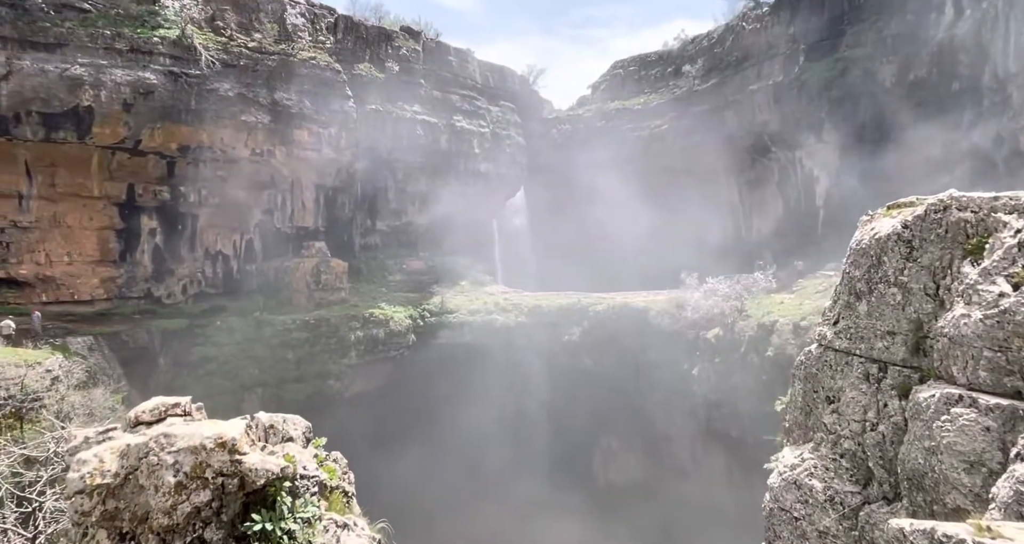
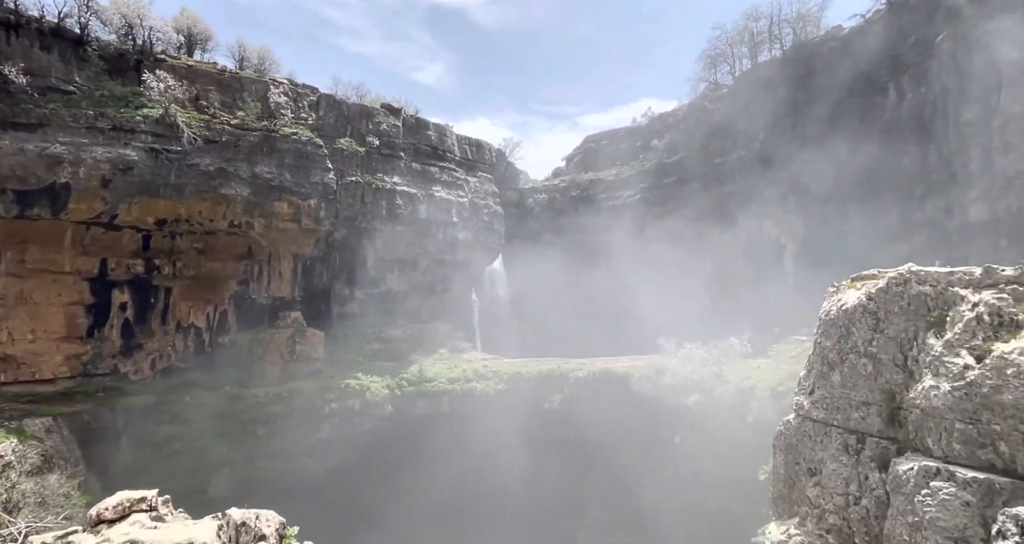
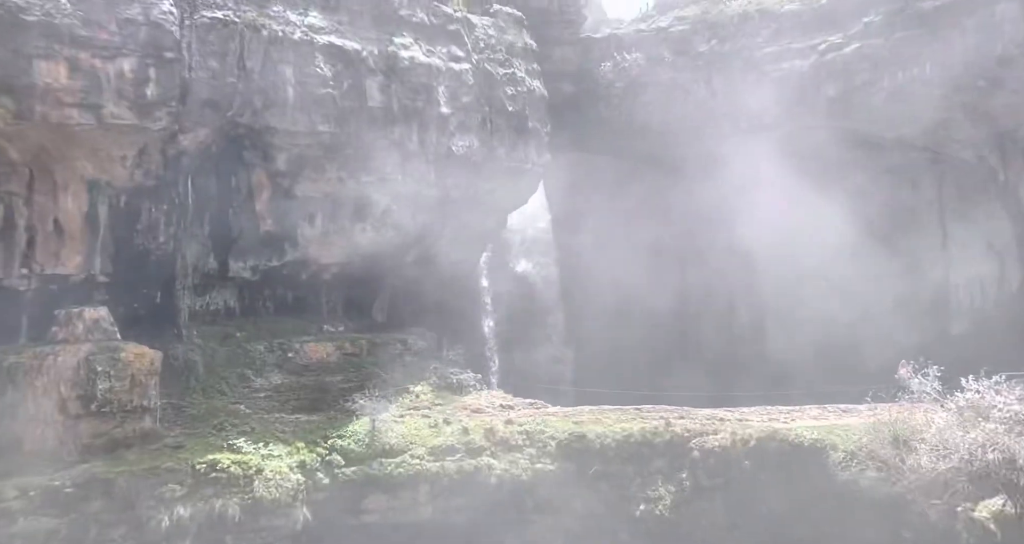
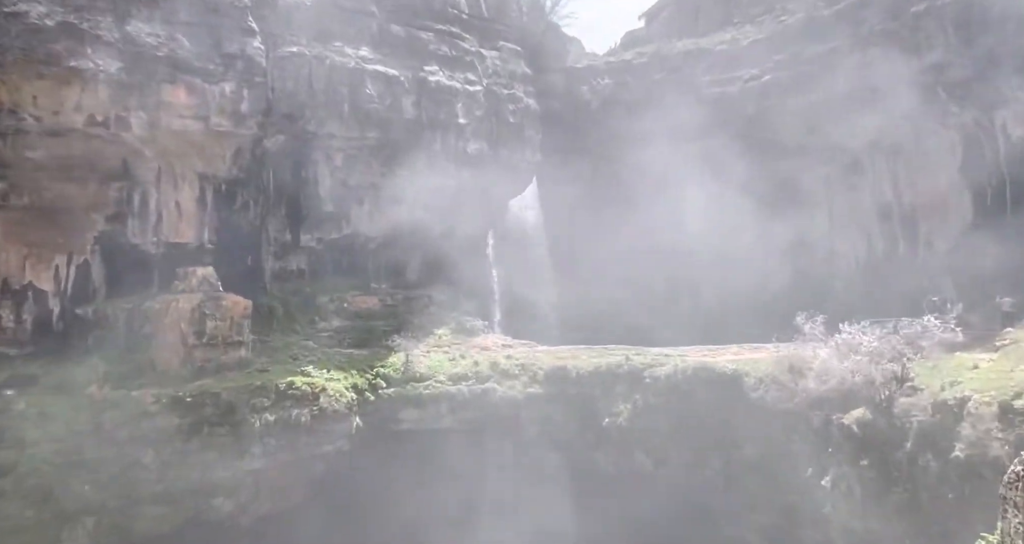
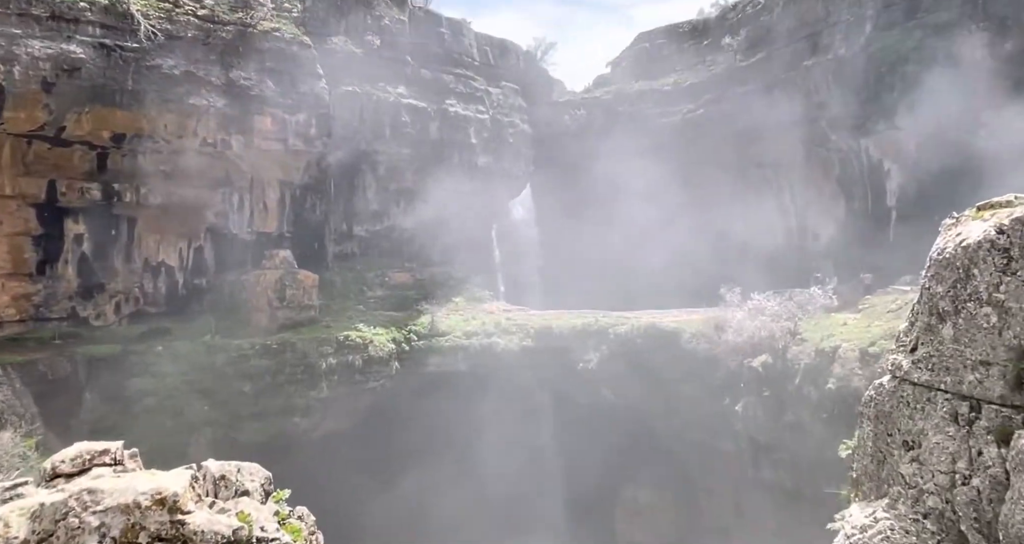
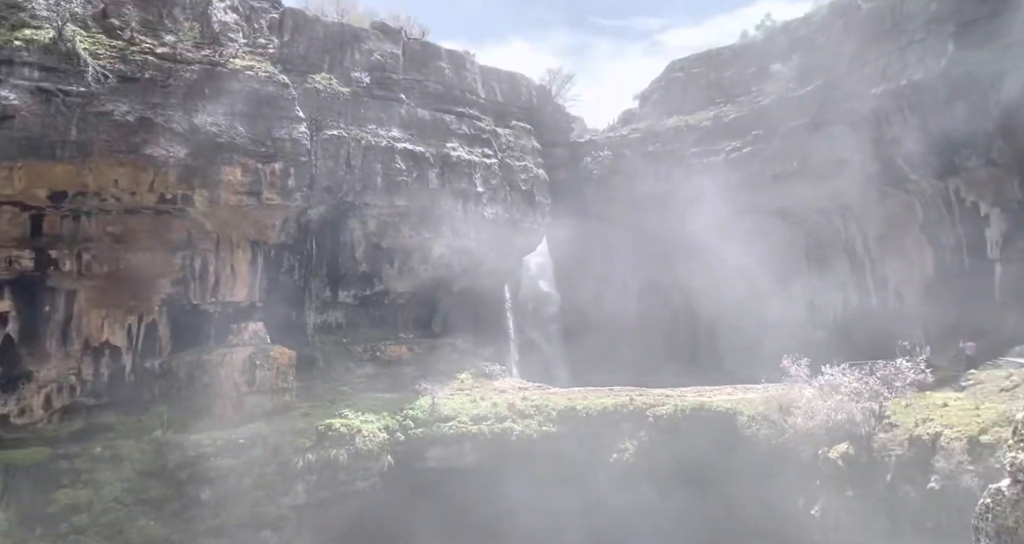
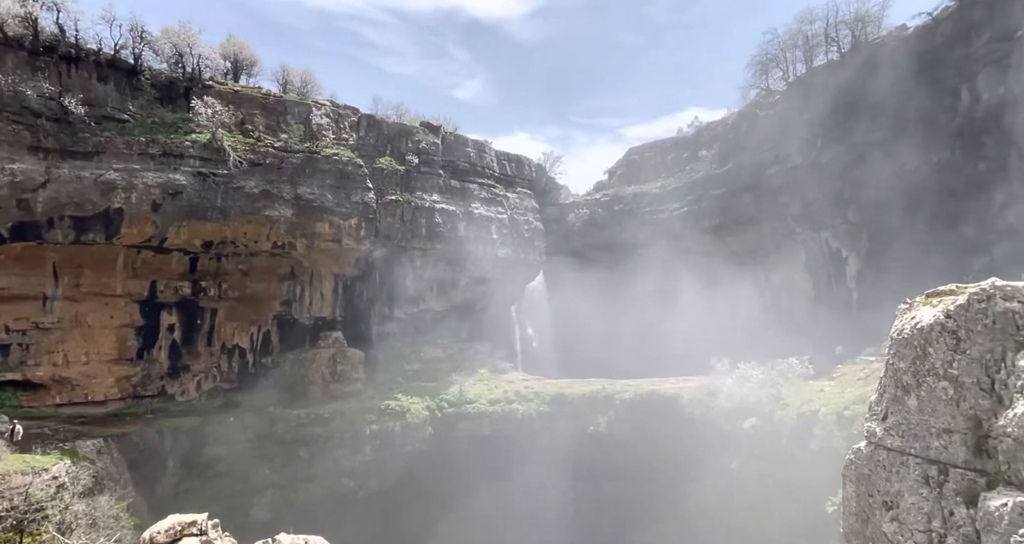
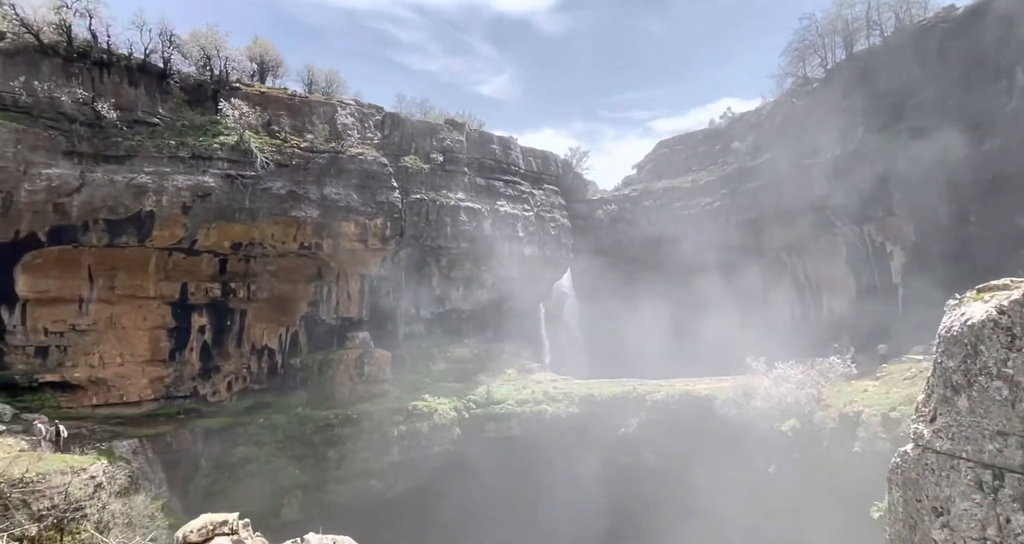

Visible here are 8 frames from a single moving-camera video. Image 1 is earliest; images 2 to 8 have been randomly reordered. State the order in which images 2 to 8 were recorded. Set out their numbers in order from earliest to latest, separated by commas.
5, 4, 3, 6, 8, 7, 2
